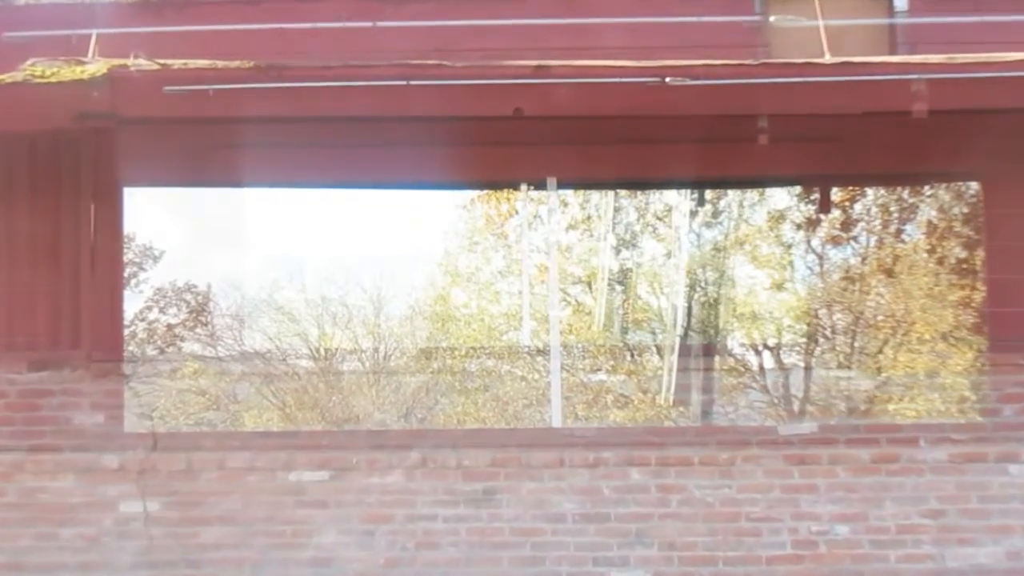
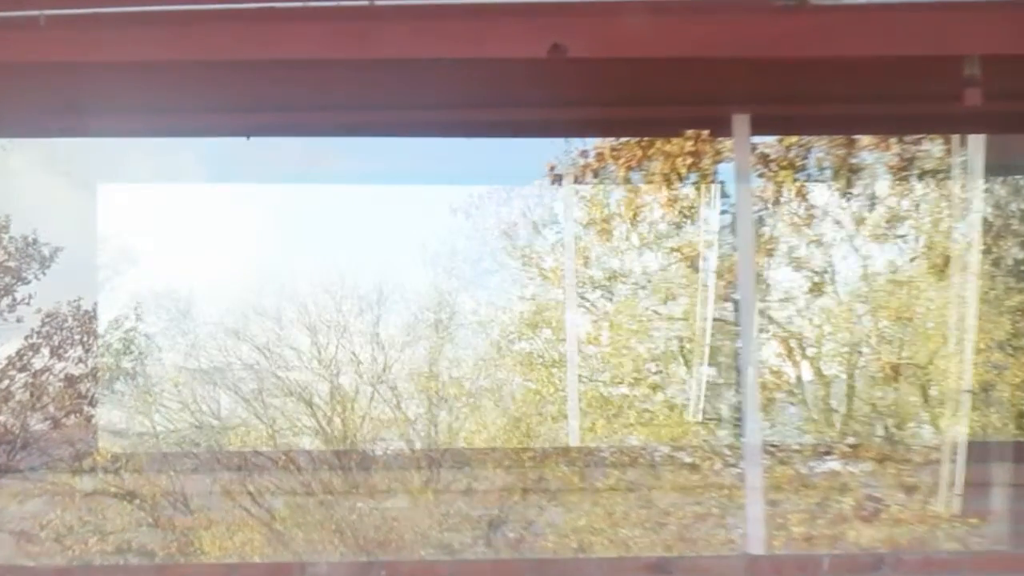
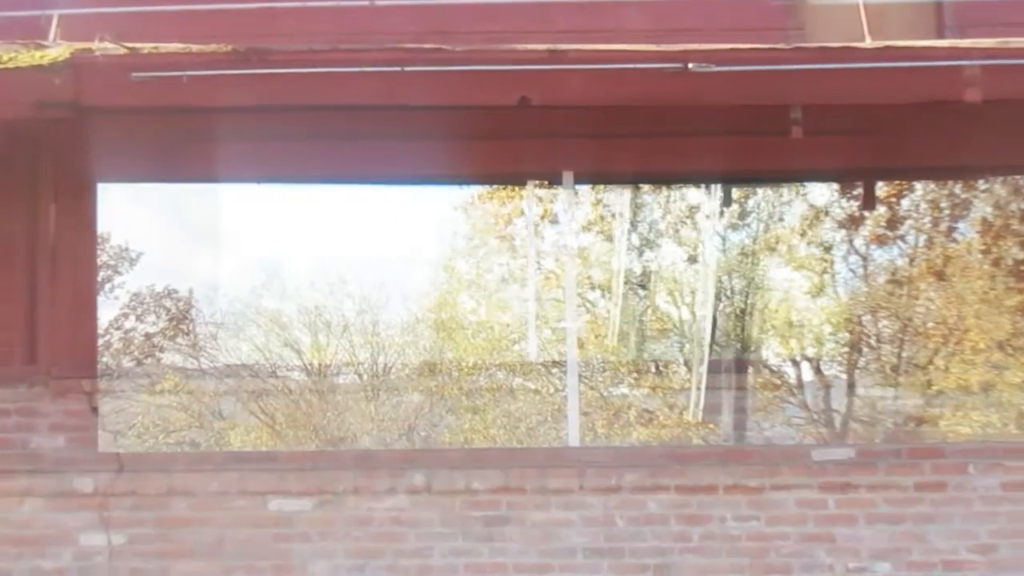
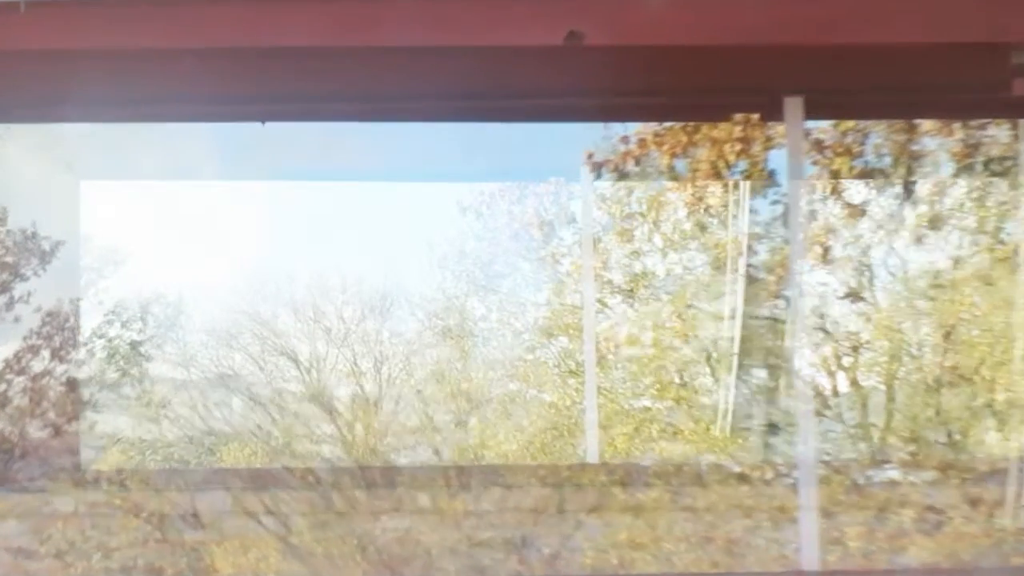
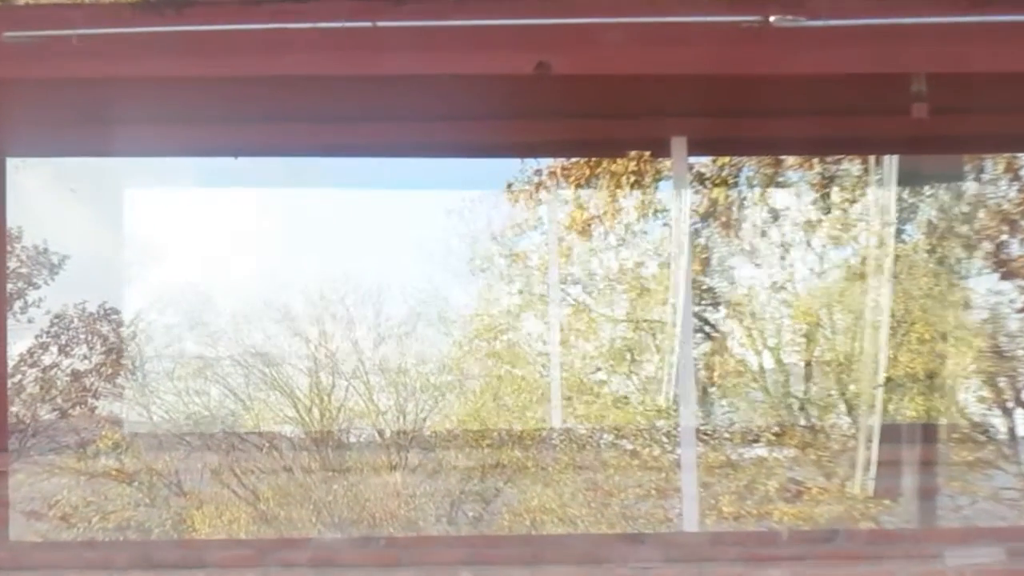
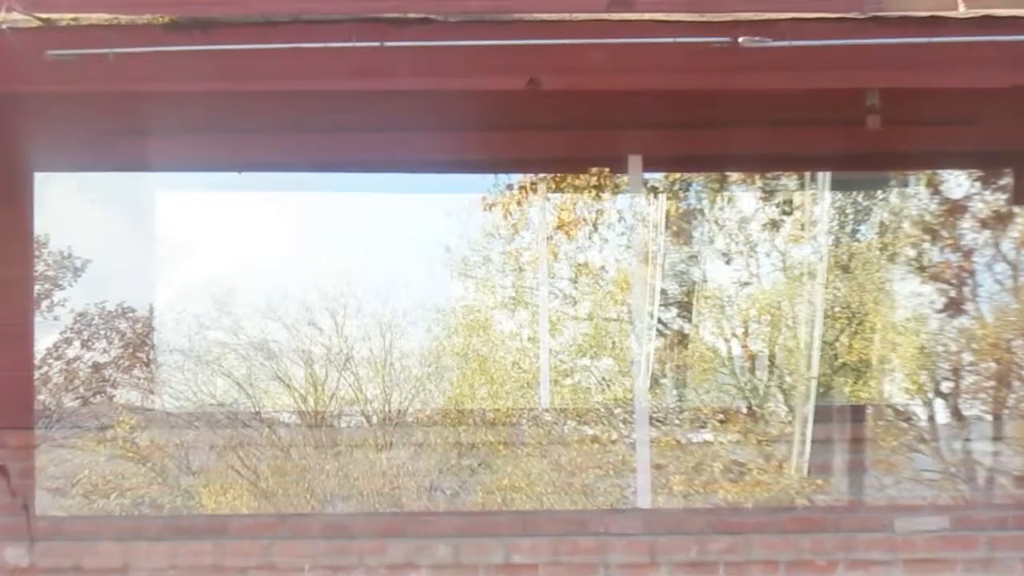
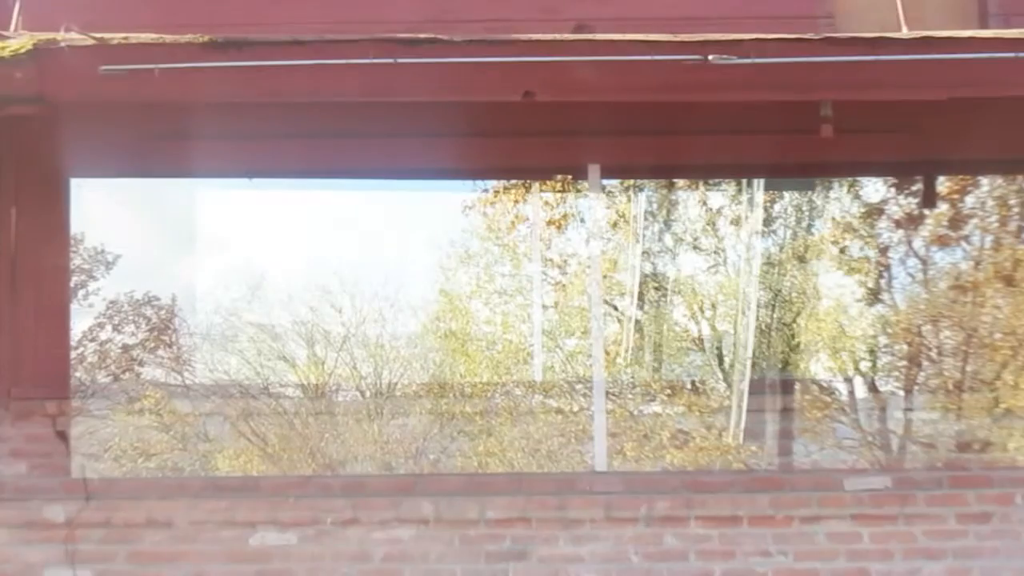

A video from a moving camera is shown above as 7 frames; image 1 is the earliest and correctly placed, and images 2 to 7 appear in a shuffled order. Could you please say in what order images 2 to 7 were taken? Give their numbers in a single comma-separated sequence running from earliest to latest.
3, 7, 6, 5, 2, 4
